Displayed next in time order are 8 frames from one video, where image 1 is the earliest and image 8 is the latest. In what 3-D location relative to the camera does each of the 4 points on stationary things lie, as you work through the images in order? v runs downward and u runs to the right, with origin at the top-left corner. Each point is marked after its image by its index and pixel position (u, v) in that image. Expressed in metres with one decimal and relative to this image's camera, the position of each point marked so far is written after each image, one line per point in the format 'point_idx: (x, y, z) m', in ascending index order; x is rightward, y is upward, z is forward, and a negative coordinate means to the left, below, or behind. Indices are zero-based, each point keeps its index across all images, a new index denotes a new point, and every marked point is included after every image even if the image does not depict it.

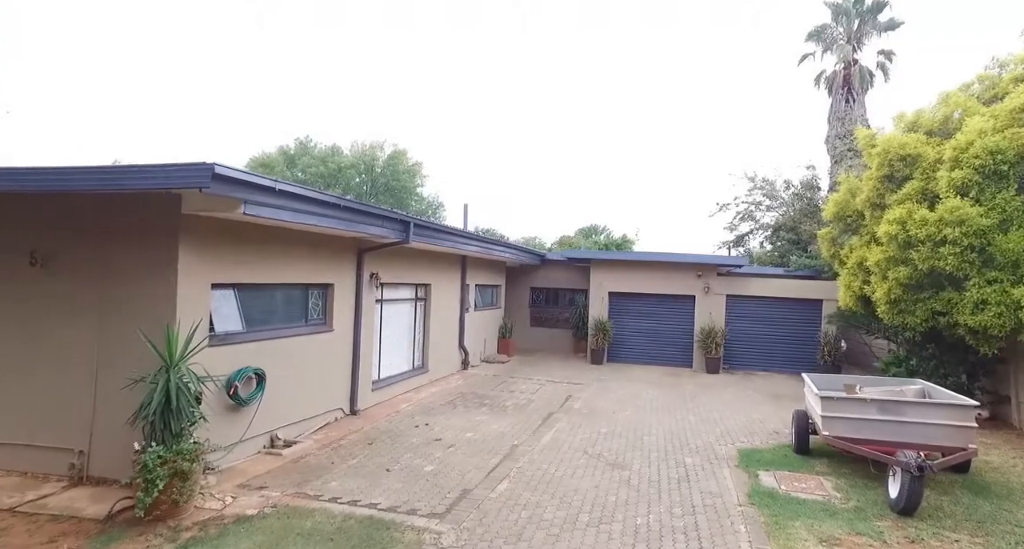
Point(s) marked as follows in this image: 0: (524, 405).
0: (+0.2, -2.2, +9.4) m
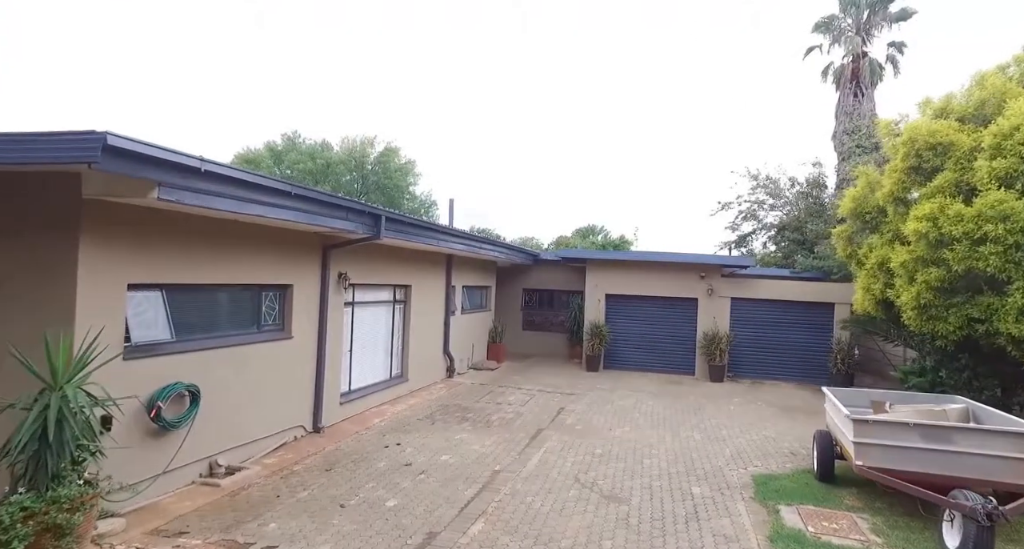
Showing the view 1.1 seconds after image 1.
0: (0.0, -2.2, +8.5) m
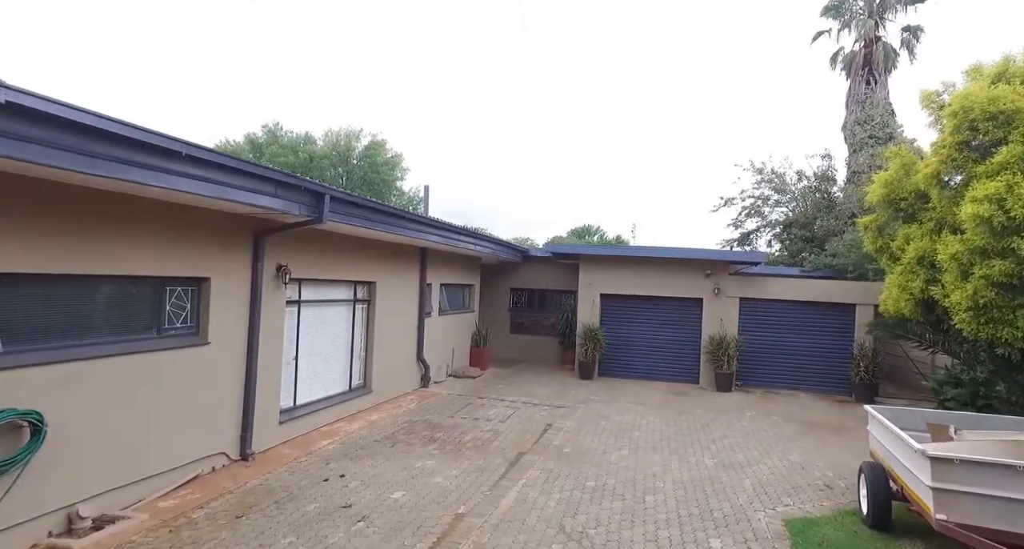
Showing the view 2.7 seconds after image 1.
0: (-0.3, -2.1, +7.2) m
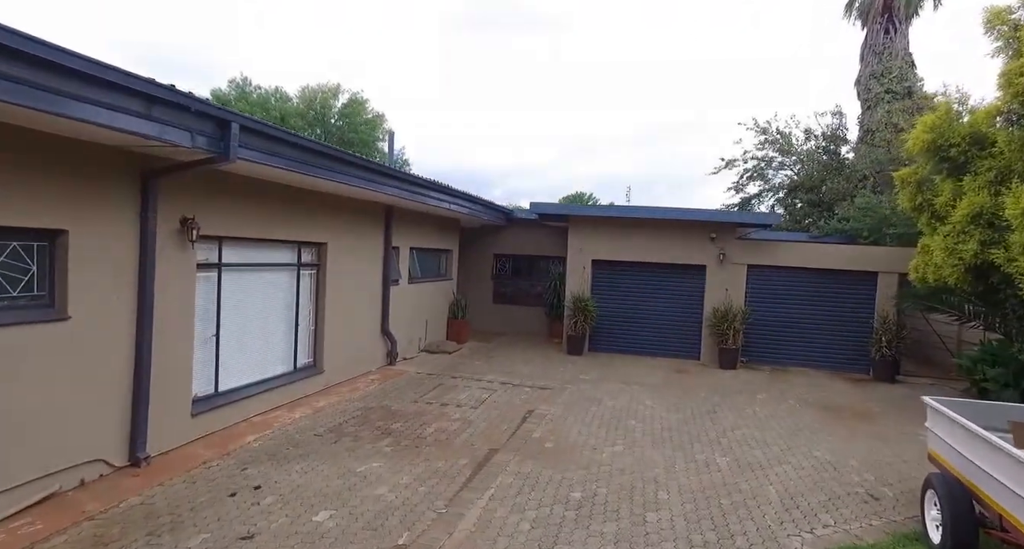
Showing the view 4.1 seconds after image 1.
0: (-0.6, -1.7, +6.0) m
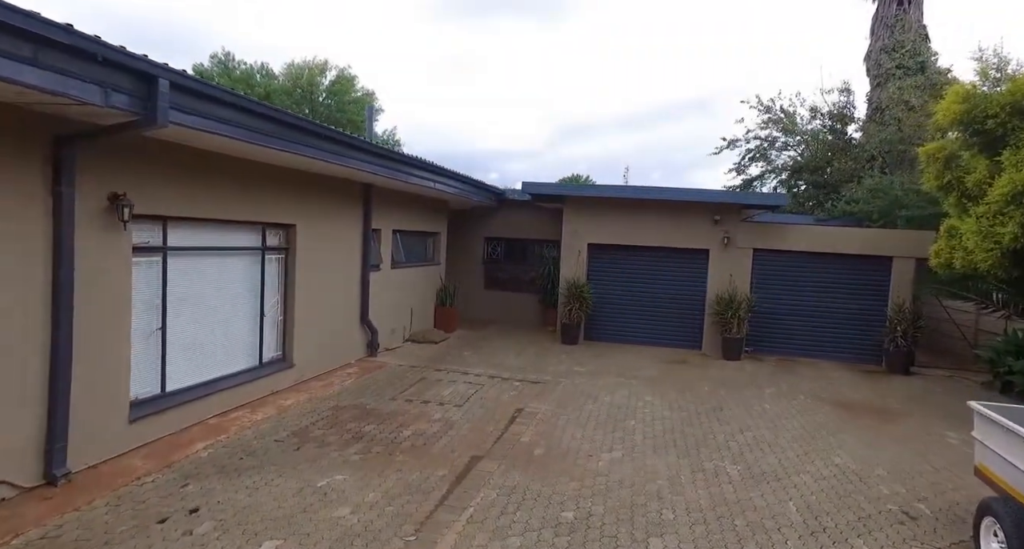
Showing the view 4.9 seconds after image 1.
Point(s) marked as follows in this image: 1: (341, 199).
0: (-0.8, -1.6, +5.4) m
1: (-2.3, +1.0, +7.8) m
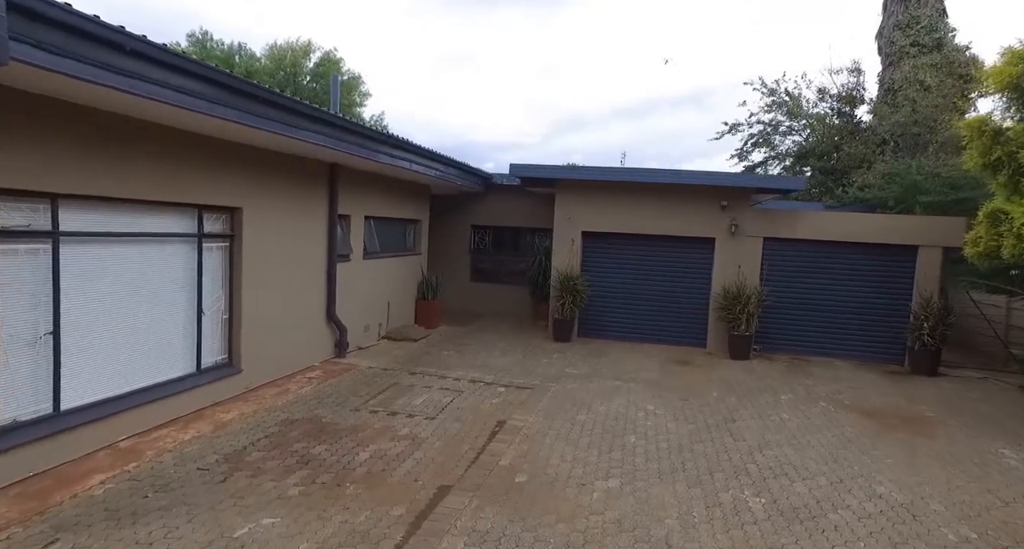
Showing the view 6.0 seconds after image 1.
0: (-0.9, -1.5, +4.5) m
1: (-2.5, +1.2, +6.8) m
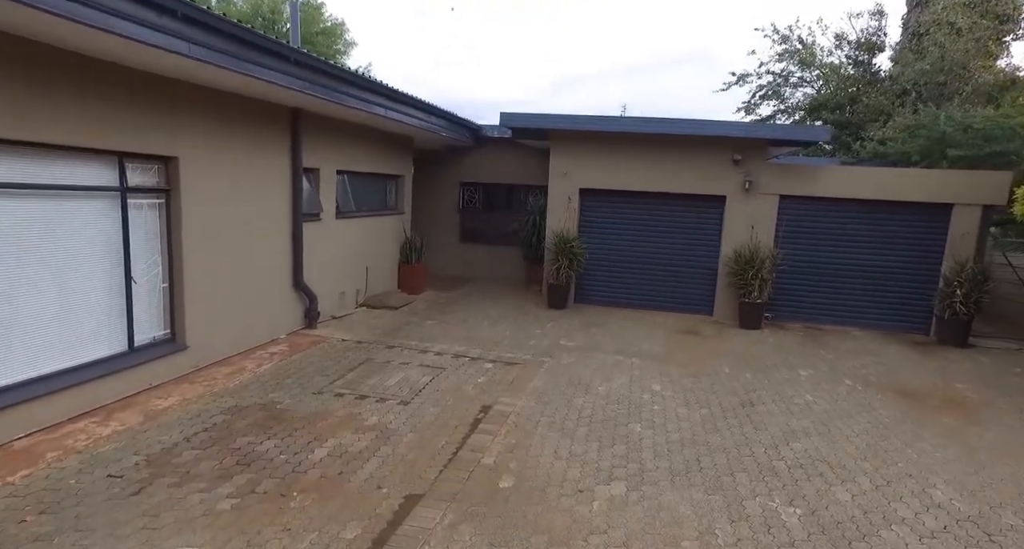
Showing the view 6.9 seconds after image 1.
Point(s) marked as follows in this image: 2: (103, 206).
0: (-1.1, -1.2, +3.7) m
1: (-2.7, +1.6, +5.9) m
2: (-3.2, +0.5, +4.4) m
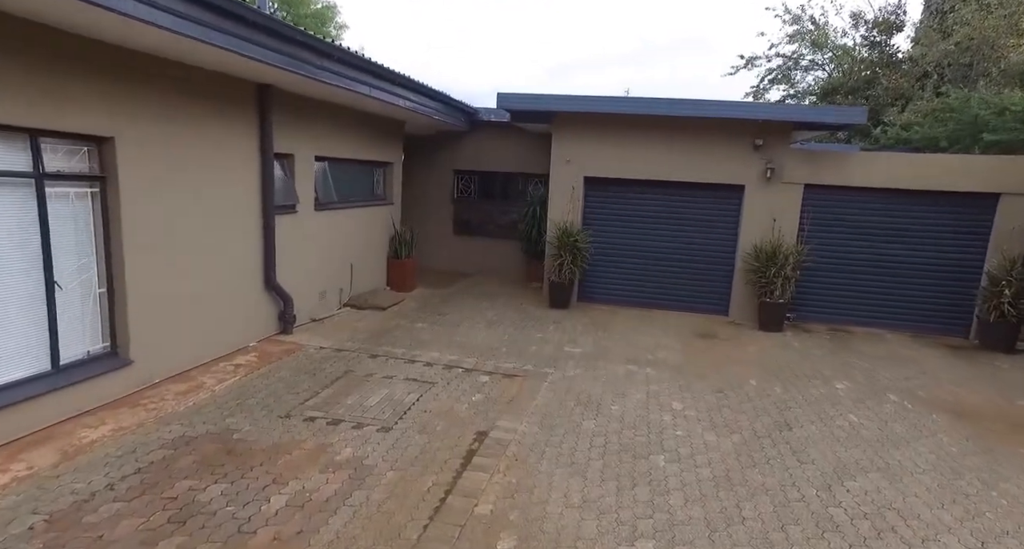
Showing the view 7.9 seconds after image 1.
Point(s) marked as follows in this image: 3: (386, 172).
0: (-1.0, -1.3, +3.0) m
1: (-2.7, +1.5, +5.1) m
2: (-3.2, +0.5, +3.6) m
3: (-1.9, +1.6, +8.7) m
